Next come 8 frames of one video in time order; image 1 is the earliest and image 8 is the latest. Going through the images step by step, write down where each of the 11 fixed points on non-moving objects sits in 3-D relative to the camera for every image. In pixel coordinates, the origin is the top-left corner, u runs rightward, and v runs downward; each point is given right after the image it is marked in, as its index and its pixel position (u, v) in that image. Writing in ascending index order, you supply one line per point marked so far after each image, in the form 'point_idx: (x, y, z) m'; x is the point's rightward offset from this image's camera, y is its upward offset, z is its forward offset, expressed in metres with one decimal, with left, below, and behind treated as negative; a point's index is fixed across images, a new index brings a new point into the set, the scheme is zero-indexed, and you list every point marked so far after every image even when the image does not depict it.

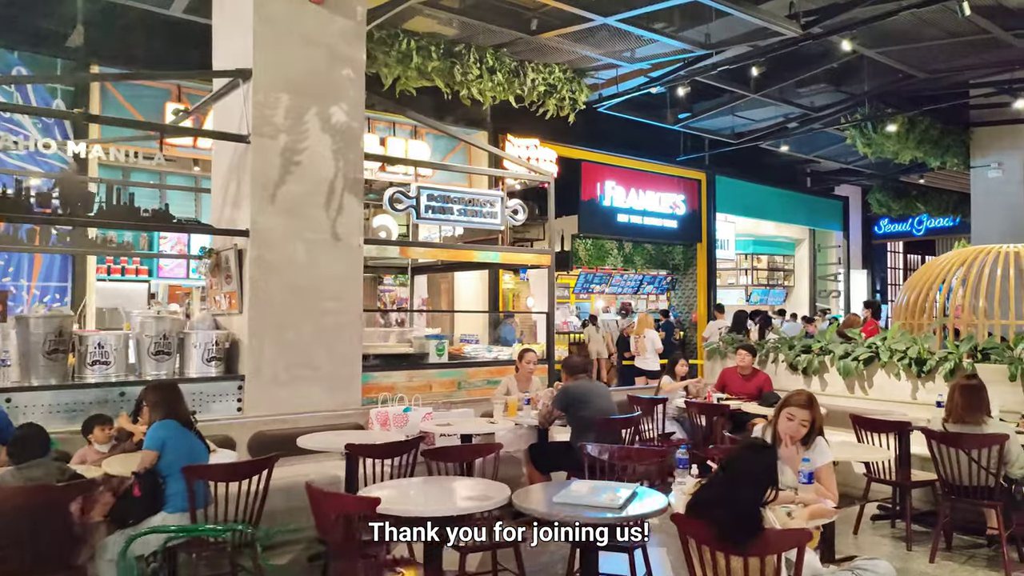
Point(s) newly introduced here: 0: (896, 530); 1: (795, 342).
0: (+2.1, -1.3, +4.1) m
1: (+2.2, -0.4, +5.8) m
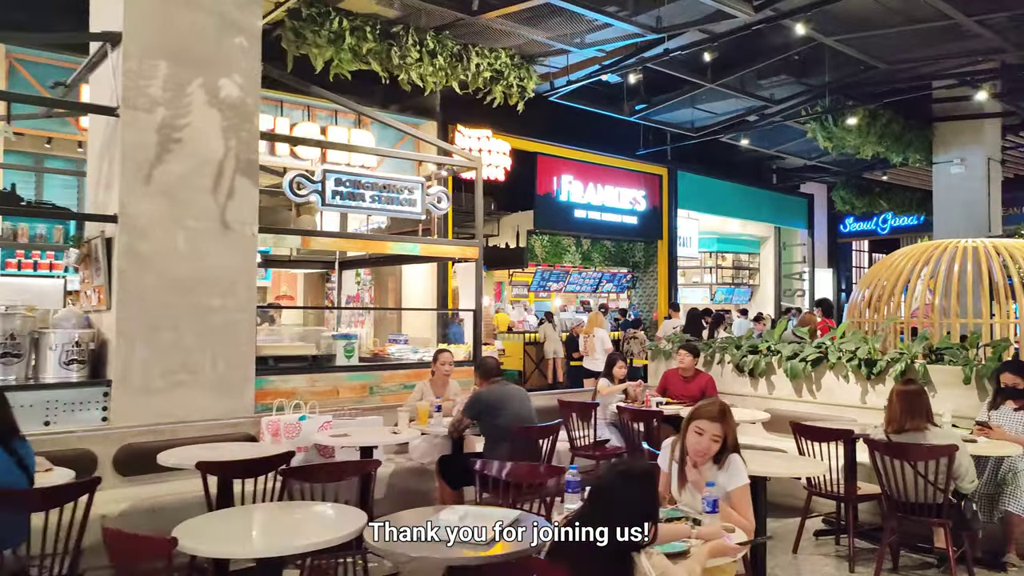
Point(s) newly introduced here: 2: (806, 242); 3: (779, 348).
0: (+1.7, -1.3, +3.8) m
1: (+1.7, -0.4, +5.4) m
2: (+6.4, +1.0, +16.3) m
3: (+1.8, -0.4, +5.1) m
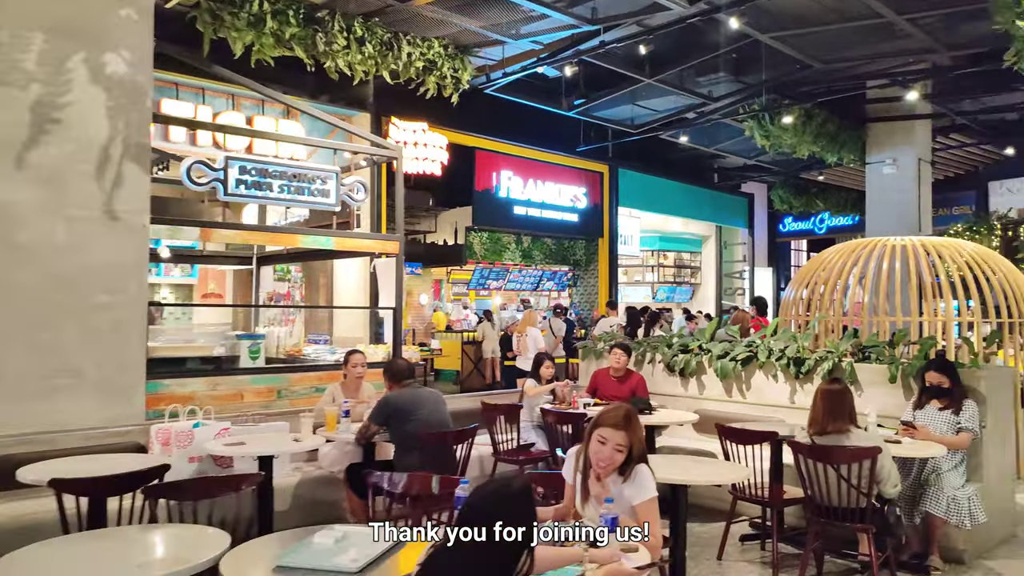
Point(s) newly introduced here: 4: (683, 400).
0: (+1.2, -1.3, +3.6) m
1: (+1.1, -0.4, +5.3) m
2: (+5.2, +1.0, +16.4) m
3: (+1.3, -0.4, +5.0) m
4: (+1.2, -0.8, +5.0) m
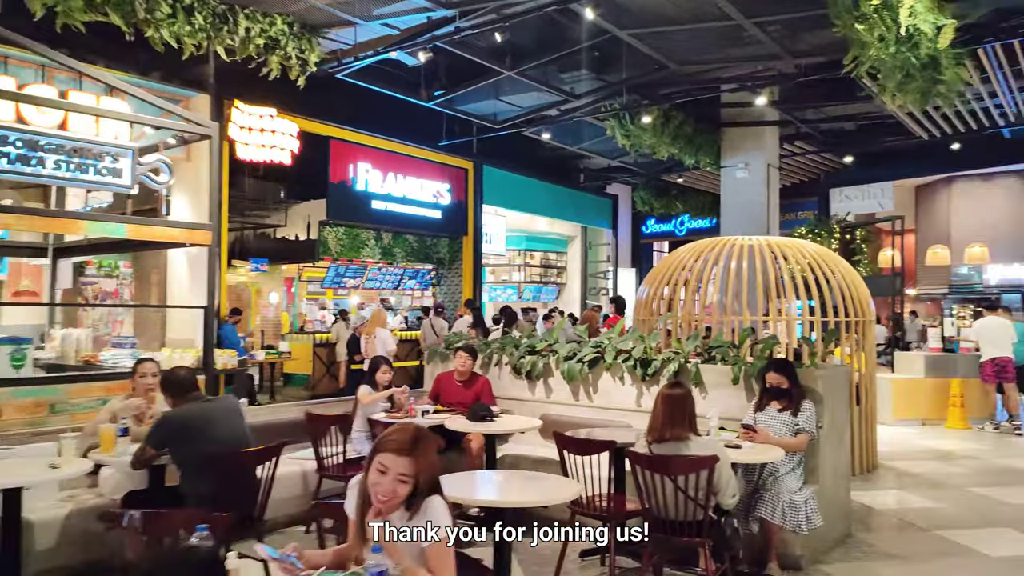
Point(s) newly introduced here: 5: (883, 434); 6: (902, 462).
0: (+0.4, -1.3, +3.4) m
1: (+0.1, -0.4, +5.0) m
2: (+2.2, +1.0, +16.6) m
3: (+0.3, -0.4, +4.7) m
4: (+0.1, -0.7, +4.8) m
5: (+3.6, -1.4, +7.2) m
6: (+3.1, -1.4, +5.9) m
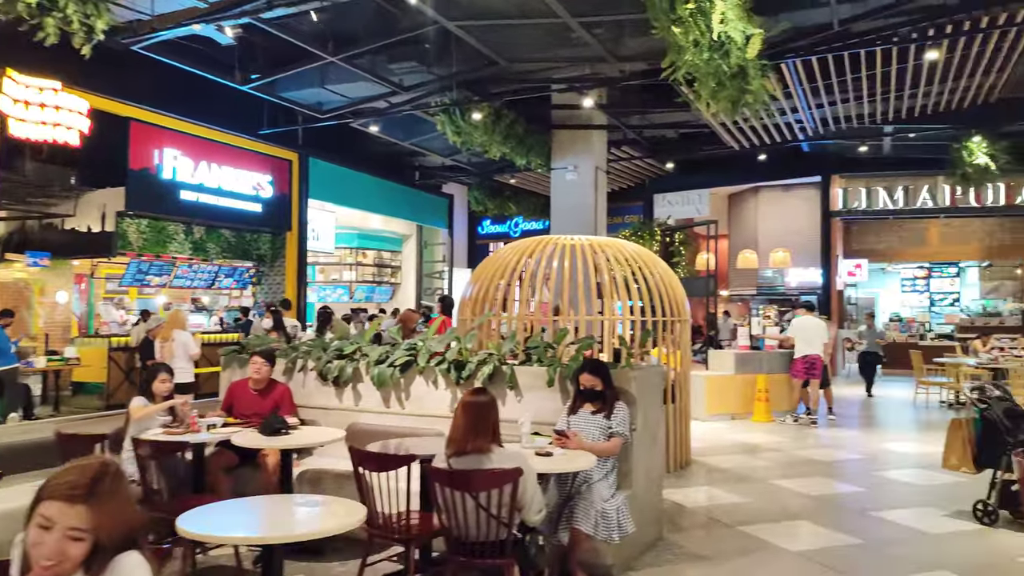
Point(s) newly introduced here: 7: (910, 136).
0: (-0.4, -1.3, +3.1) m
1: (-1.1, -0.3, +4.6) m
2: (-1.5, +1.0, +16.4) m
3: (-0.8, -0.4, +4.4) m
4: (-1.0, -0.7, +4.4) m
5: (+1.9, -1.4, +7.5) m
6: (+1.6, -1.4, +6.0) m
7: (+6.1, +2.3, +11.5) m
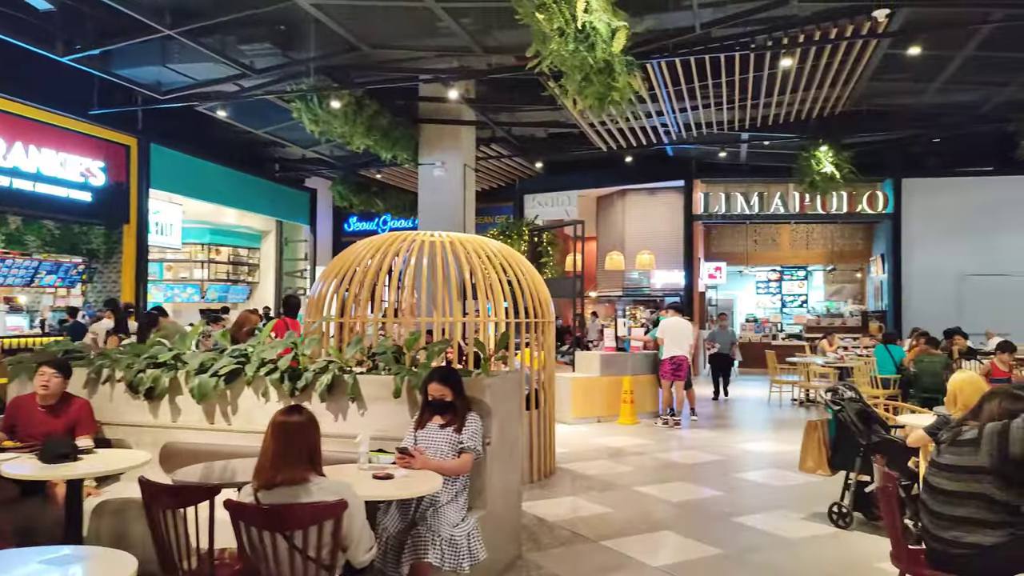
0: (-1.0, -1.3, +2.6) m
1: (-1.9, -0.3, +4.0) m
2: (-4.2, +1.0, +15.6) m
3: (-1.6, -0.4, +3.8) m
4: (-1.8, -0.7, +3.8) m
5: (+0.5, -1.4, +7.3) m
6: (+0.5, -1.4, +5.9) m
7: (+4.1, +2.3, +12.0) m
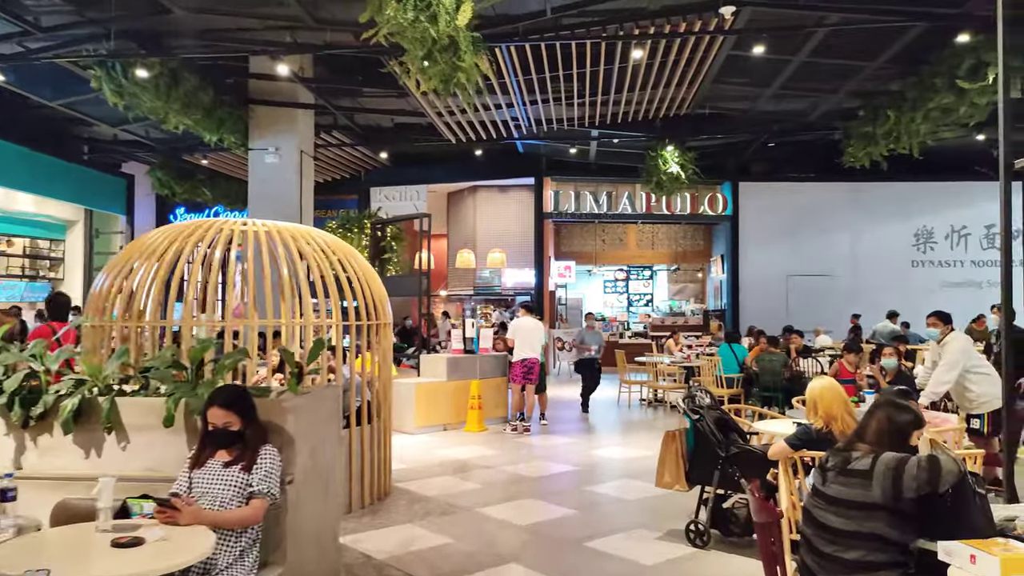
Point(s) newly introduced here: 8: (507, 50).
0: (-1.5, -1.3, +1.8) m
1: (-2.7, -0.3, +2.9) m
2: (-7.2, +1.1, +13.9) m
3: (-2.4, -0.3, +2.8) m
4: (-2.5, -0.7, +2.7) m
5: (-1.0, -1.4, +6.7) m
6: (-0.7, -1.4, +5.3) m
7: (+1.6, +2.3, +12.0) m
8: (0.0, +2.3, +7.4) m
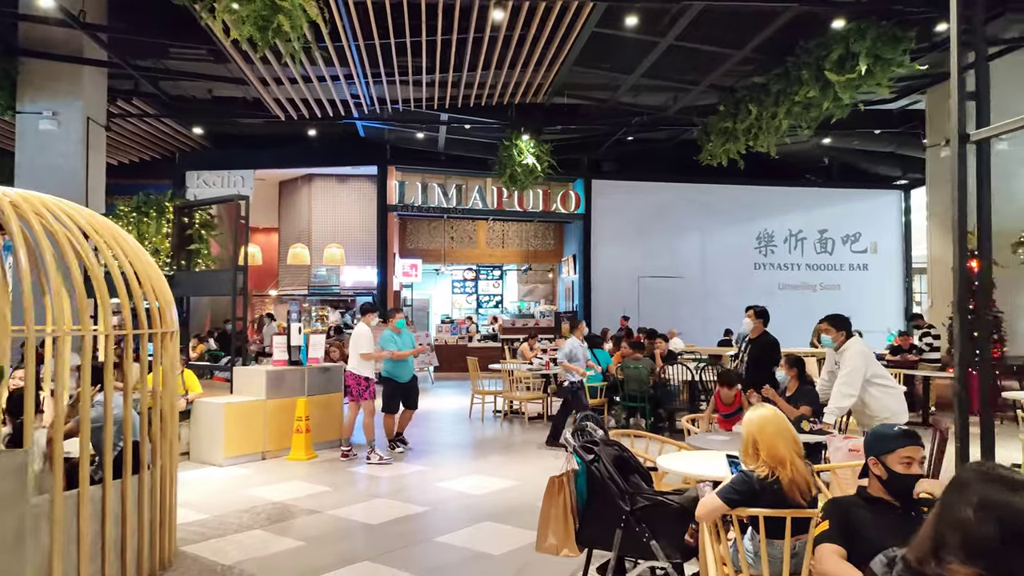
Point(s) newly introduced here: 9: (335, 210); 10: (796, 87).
0: (-1.7, -1.2, +0.4) m
1: (-3.1, -0.3, +1.3) m
2: (-9.7, +1.1, +11.0) m
3: (-2.7, -0.3, +1.2) m
4: (-2.9, -0.7, +1.1) m
5: (-2.2, -1.4, +5.3) m
6: (-1.6, -1.3, +4.0) m
7: (-0.7, +2.3, +11.1) m
8: (-1.4, +2.4, +6.2) m
9: (-3.2, +1.4, +13.4) m
10: (+2.8, +2.0, +7.4) m
